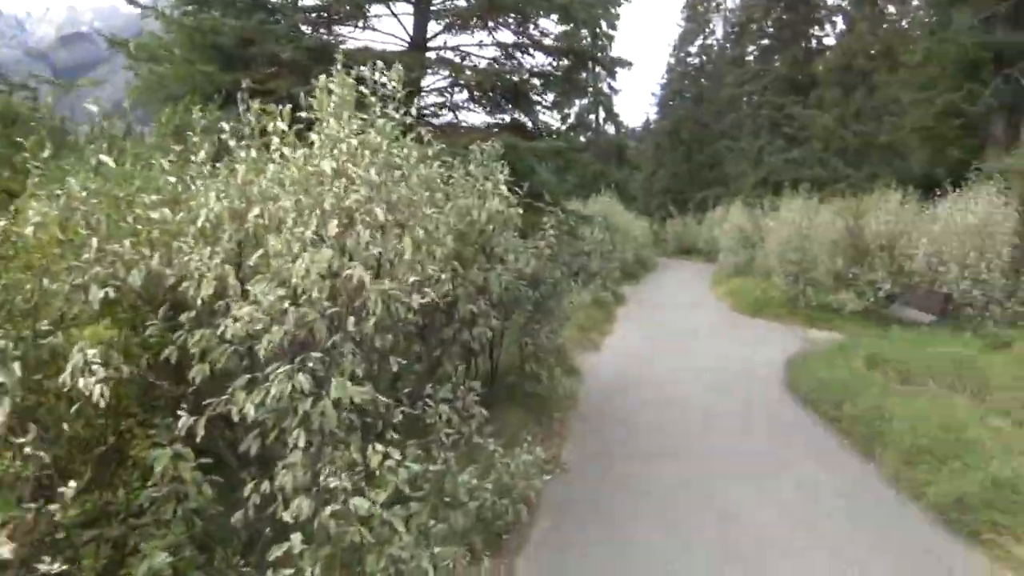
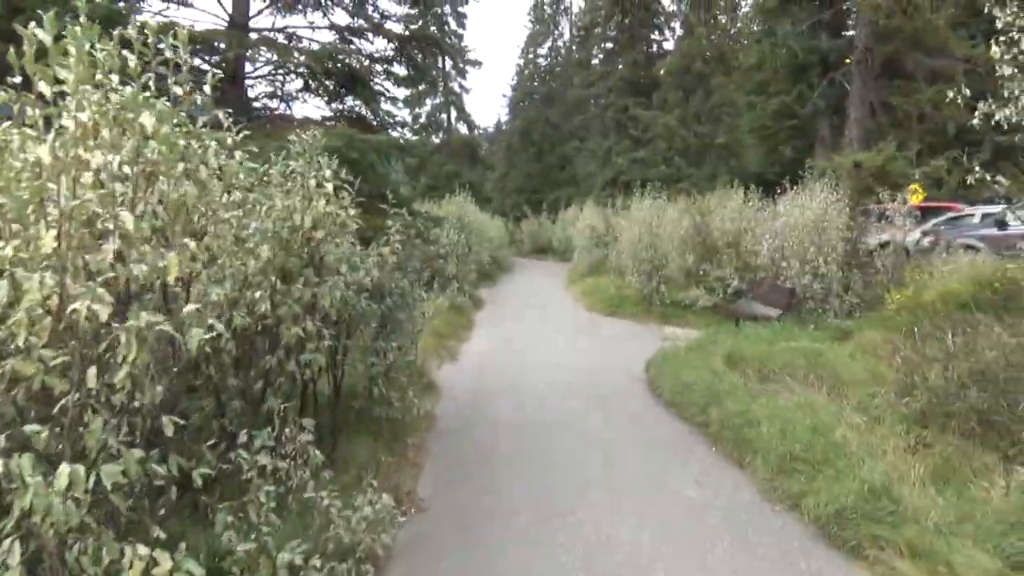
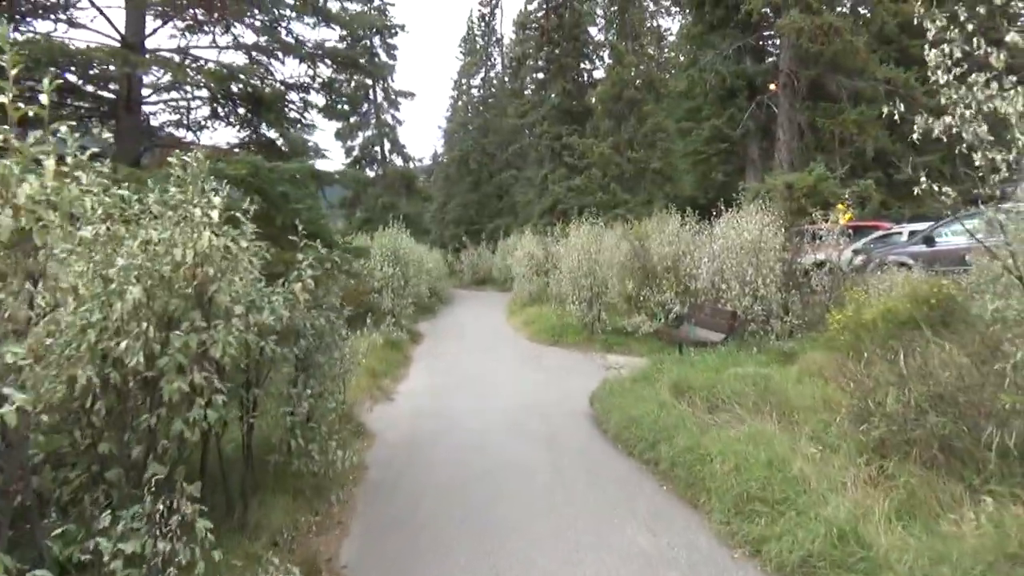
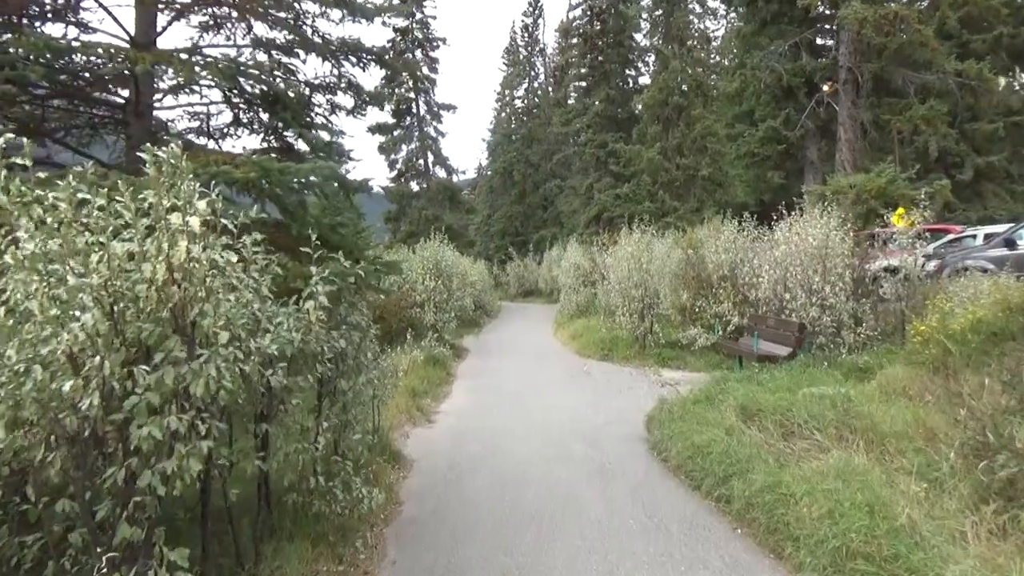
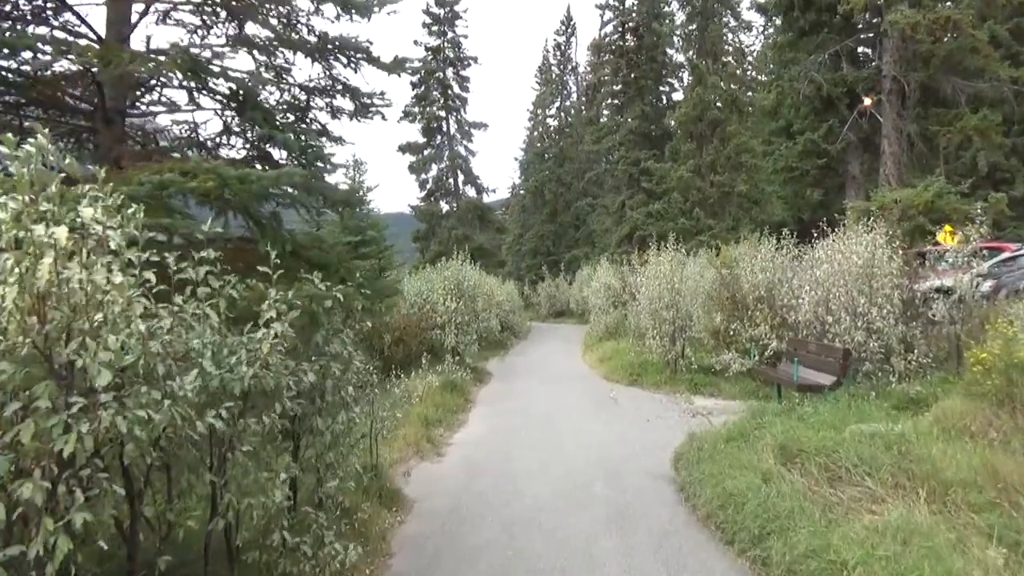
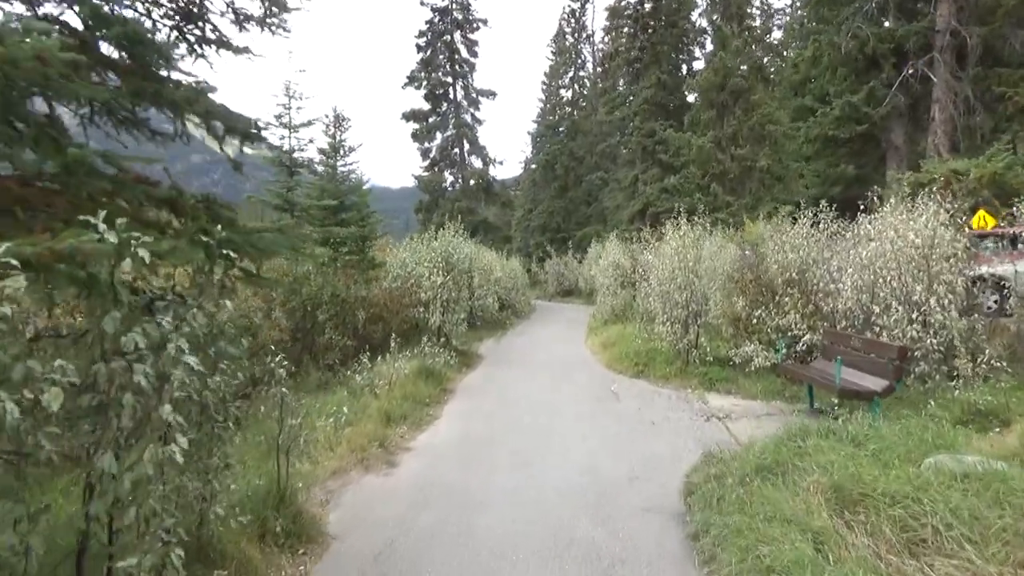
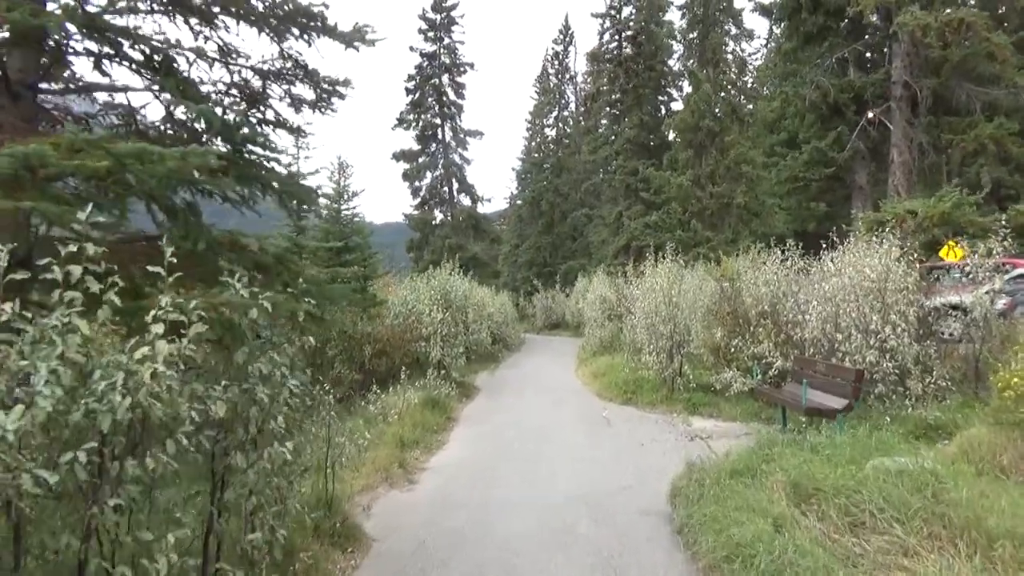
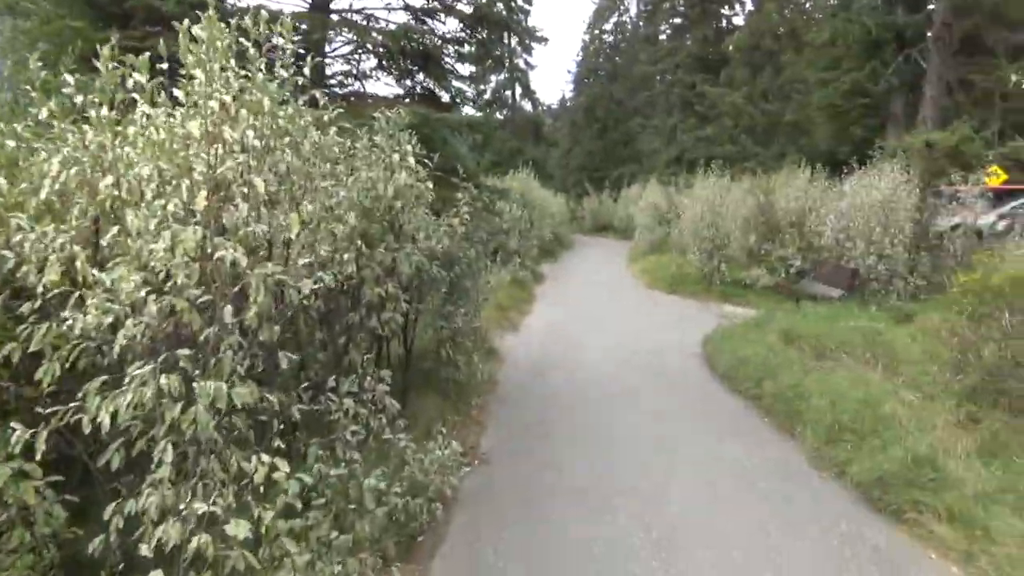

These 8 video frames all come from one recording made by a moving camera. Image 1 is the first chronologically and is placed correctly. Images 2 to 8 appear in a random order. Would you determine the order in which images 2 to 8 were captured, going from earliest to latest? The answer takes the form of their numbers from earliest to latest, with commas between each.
8, 2, 3, 4, 5, 7, 6
